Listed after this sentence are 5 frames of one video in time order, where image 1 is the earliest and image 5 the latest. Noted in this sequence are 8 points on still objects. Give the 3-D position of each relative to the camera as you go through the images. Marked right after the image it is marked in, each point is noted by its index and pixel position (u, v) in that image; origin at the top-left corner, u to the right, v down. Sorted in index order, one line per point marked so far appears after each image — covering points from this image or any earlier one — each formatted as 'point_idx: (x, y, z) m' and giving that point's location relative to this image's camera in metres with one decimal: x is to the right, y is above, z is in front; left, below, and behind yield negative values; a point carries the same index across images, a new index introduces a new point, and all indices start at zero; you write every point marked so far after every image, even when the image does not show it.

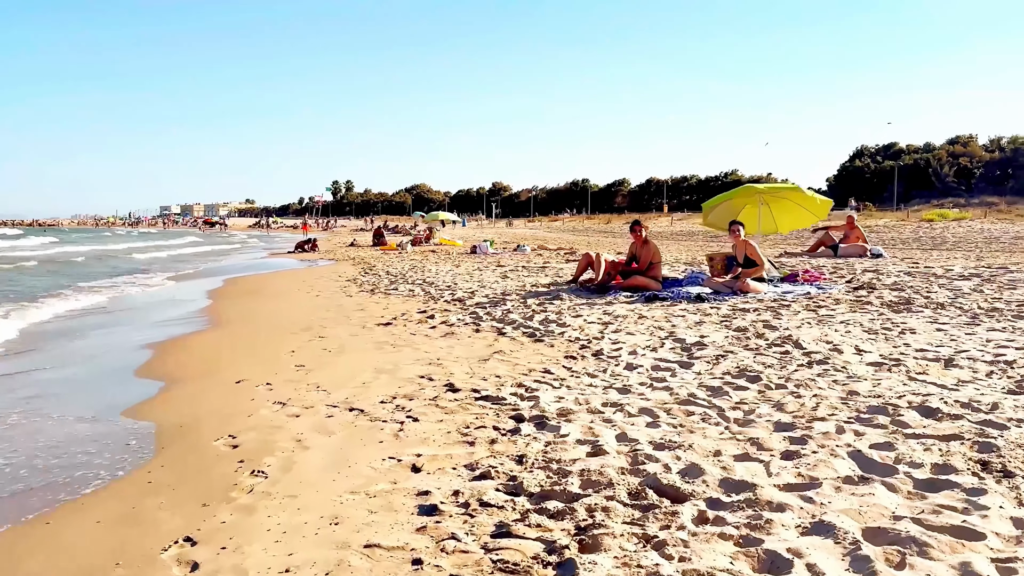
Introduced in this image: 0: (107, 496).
0: (-1.5, -0.8, +3.2) m
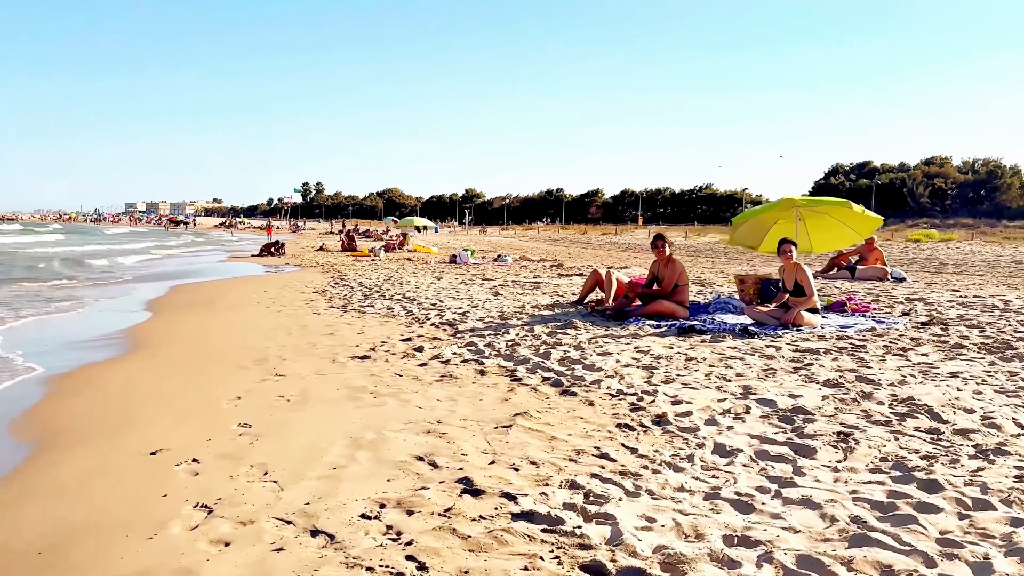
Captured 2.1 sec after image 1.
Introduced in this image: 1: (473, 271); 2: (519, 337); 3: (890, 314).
0: (-1.3, -0.9, +1.5) m
1: (-0.7, +0.3, +16.2) m
2: (+0.1, -0.4, +6.8) m
3: (+3.7, -0.3, +8.3) m
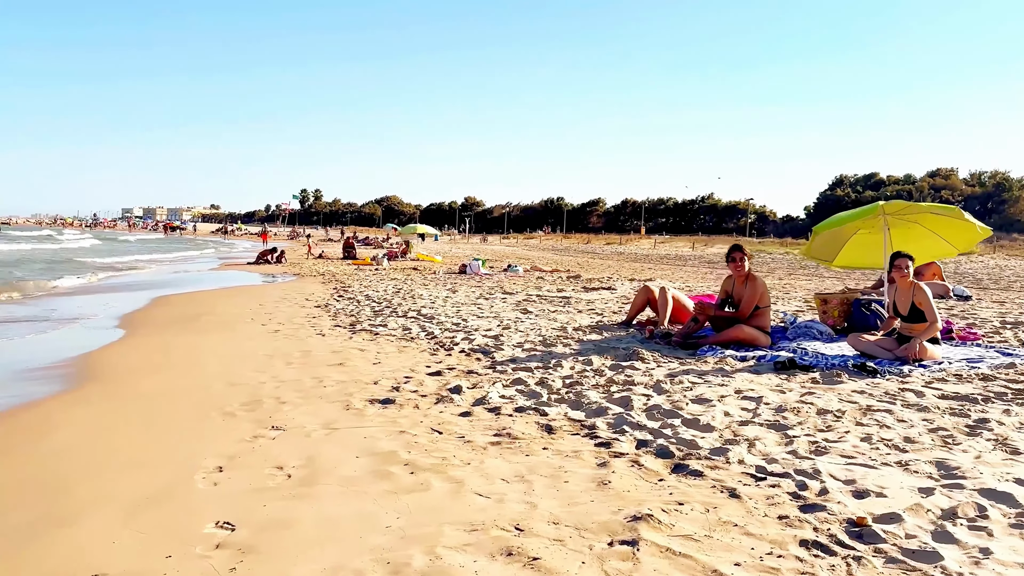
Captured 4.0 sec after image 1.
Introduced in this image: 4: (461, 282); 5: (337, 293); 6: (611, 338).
0: (-0.9, -1.0, +0.2) m
1: (-0.4, +0.1, +14.8) m
2: (+0.4, -0.5, +5.4) m
3: (+4.0, -0.4, +6.9) m
4: (-0.9, +0.1, +15.1) m
5: (-2.6, -0.1, +12.7) m
6: (+0.8, -0.4, +7.0) m
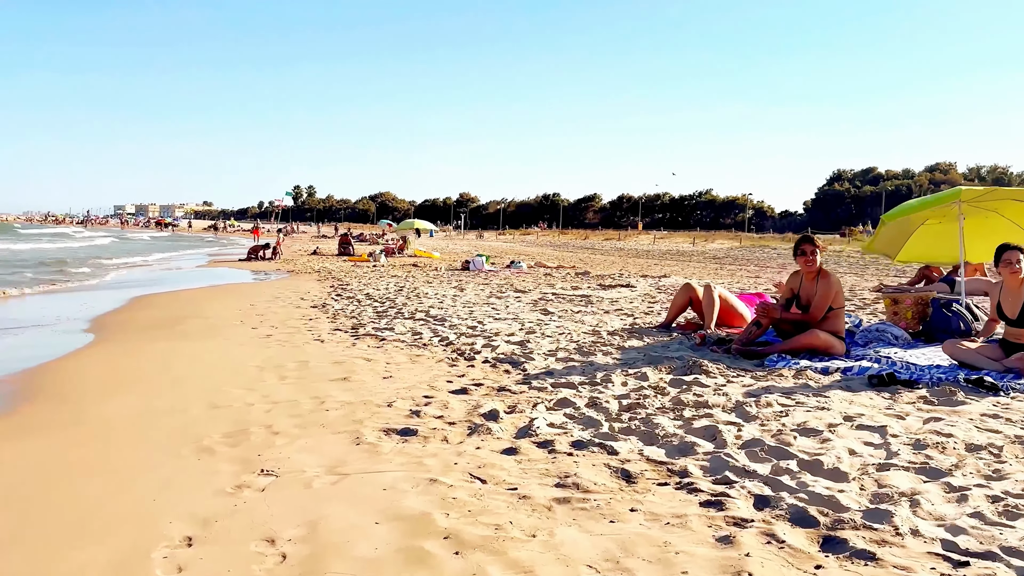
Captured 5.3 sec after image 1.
0: (-0.6, -1.0, -0.8) m
1: (-0.3, +0.1, +13.8) m
2: (+0.6, -0.5, +4.5) m
3: (+4.2, -0.4, +6.0) m
4: (-0.7, +0.2, +14.1) m
5: (-2.5, -0.1, +11.8) m
6: (+1.0, -0.4, +6.0) m
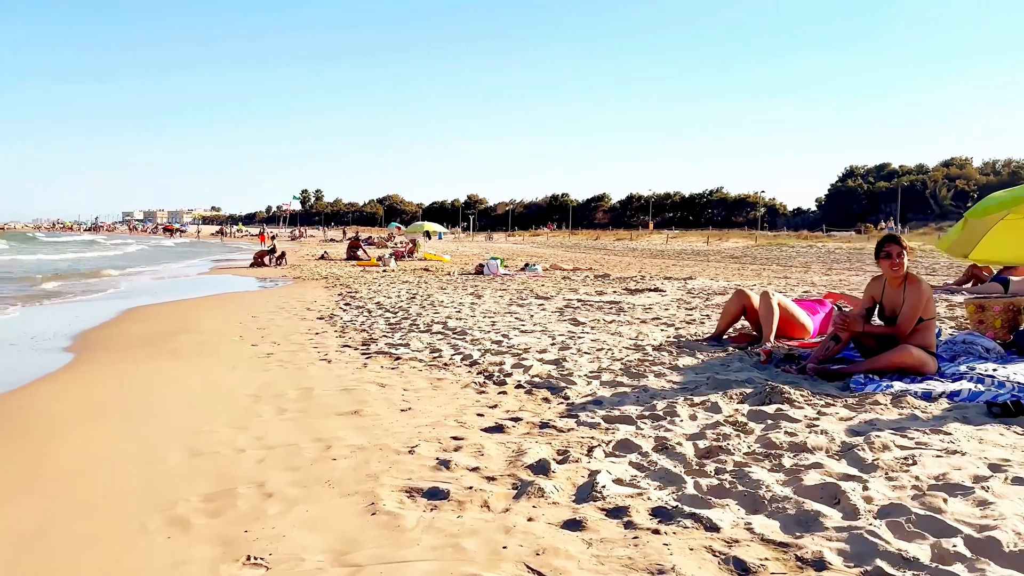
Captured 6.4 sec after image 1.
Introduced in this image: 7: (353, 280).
0: (-0.5, -1.1, -1.6) m
1: (0.0, 0.0, +13.0) m
2: (+0.8, -0.6, +3.7) m
3: (+4.5, -0.4, +5.2) m
4: (-0.5, +0.1, +13.3) m
5: (-2.2, -0.2, +11.0) m
6: (+1.2, -0.5, +5.2) m
7: (-2.9, +0.2, +15.9) m
